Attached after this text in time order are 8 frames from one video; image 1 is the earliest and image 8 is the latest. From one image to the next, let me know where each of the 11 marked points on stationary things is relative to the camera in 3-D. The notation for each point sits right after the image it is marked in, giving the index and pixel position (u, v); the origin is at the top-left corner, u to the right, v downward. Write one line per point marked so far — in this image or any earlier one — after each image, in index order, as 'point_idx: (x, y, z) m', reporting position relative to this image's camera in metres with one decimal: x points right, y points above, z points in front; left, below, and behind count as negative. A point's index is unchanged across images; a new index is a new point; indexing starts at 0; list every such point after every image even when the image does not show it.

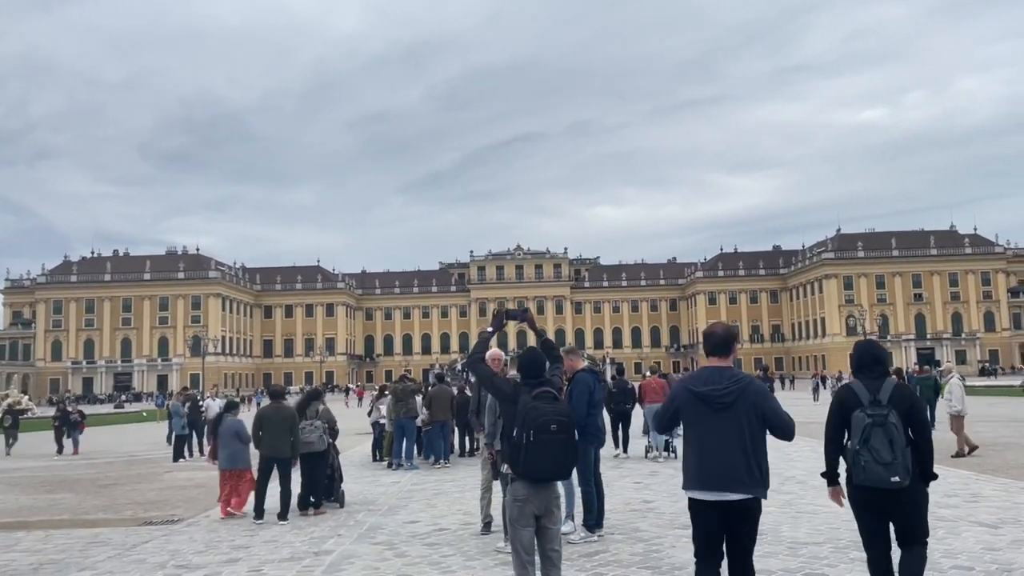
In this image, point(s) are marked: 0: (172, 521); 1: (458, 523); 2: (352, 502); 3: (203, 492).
0: (-4.5, -3.1, +11.0) m
1: (-0.6, -2.6, +9.1) m
2: (-2.2, -3.0, +11.4) m
3: (-5.1, -3.4, +14.0) m
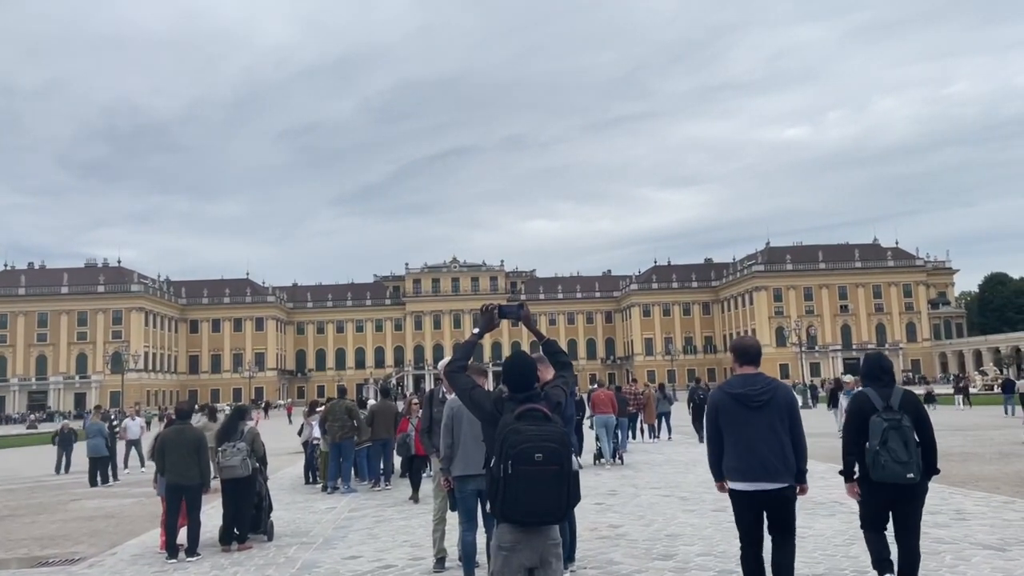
0: (-5.1, -3.1, +9.5) m
1: (-1.0, -2.6, +8.0) m
2: (-2.8, -3.0, +10.2) m
3: (-5.9, -3.5, +12.5) m
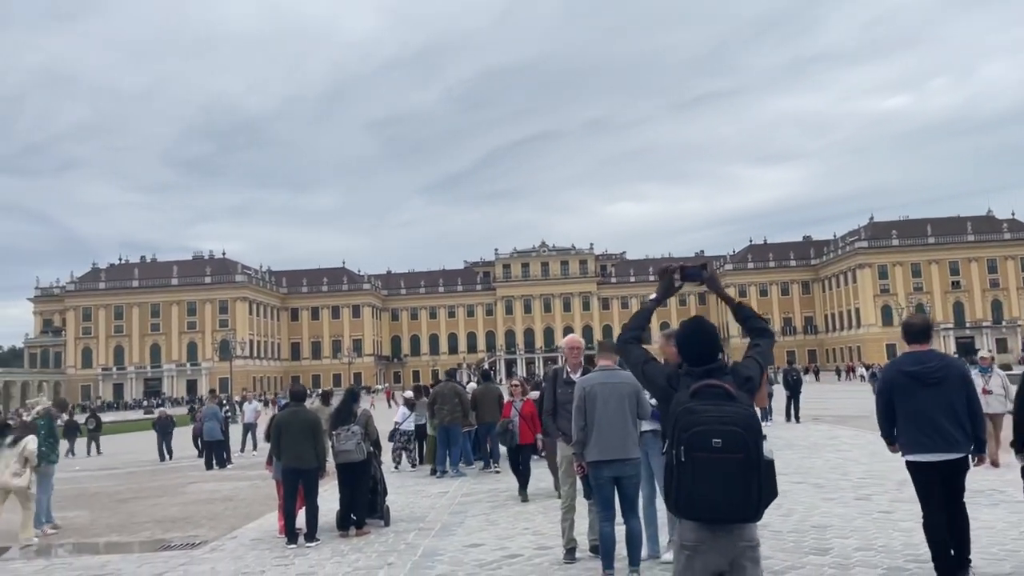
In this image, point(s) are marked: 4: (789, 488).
0: (-3.7, -2.9, +9.5) m
1: (+0.2, -2.4, +7.6) m
2: (-1.3, -2.8, +9.9) m
3: (-4.2, -3.3, +12.6) m
4: (+3.4, -2.5, +10.3) m
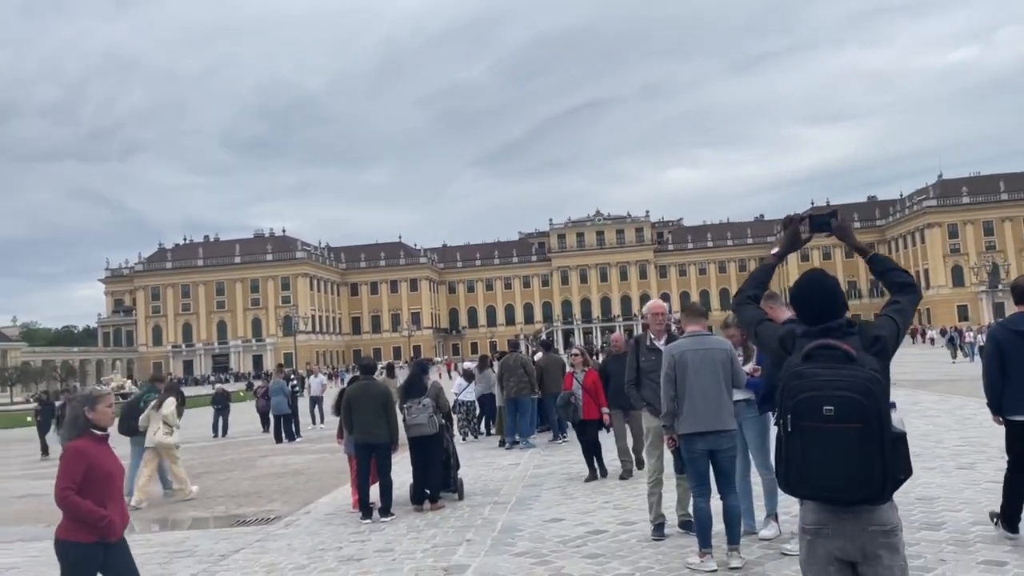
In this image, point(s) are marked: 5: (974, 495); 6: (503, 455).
0: (-2.8, -2.6, +9.5) m
1: (+0.9, -2.0, +7.2) m
2: (-0.5, -2.4, +9.7) m
3: (-3.1, -2.9, +12.6) m
4: (+4.3, -2.0, +9.8) m
5: (+4.0, -1.8, +7.2) m
6: (-0.1, -2.6, +12.9) m
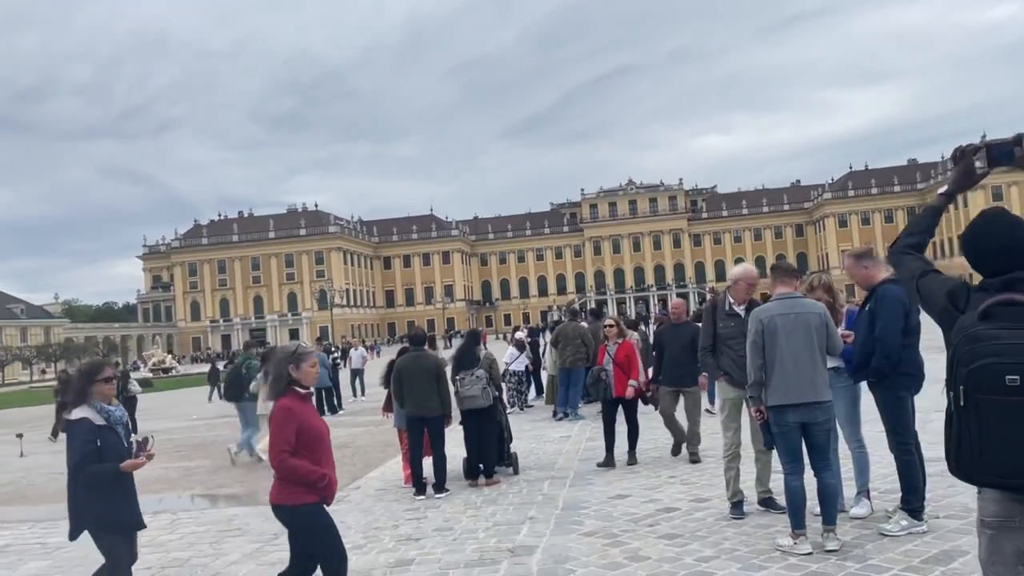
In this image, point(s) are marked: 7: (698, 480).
0: (-2.2, -2.3, +9.2) m
1: (+1.5, -1.7, +6.8) m
2: (+0.2, -2.0, +9.3) m
3: (-2.4, -2.5, +12.3) m
4: (+5.0, -1.5, +9.2) m
5: (+4.5, -1.4, +6.6) m
6: (+0.6, -2.1, +12.5) m
7: (+1.7, -1.7, +7.5) m
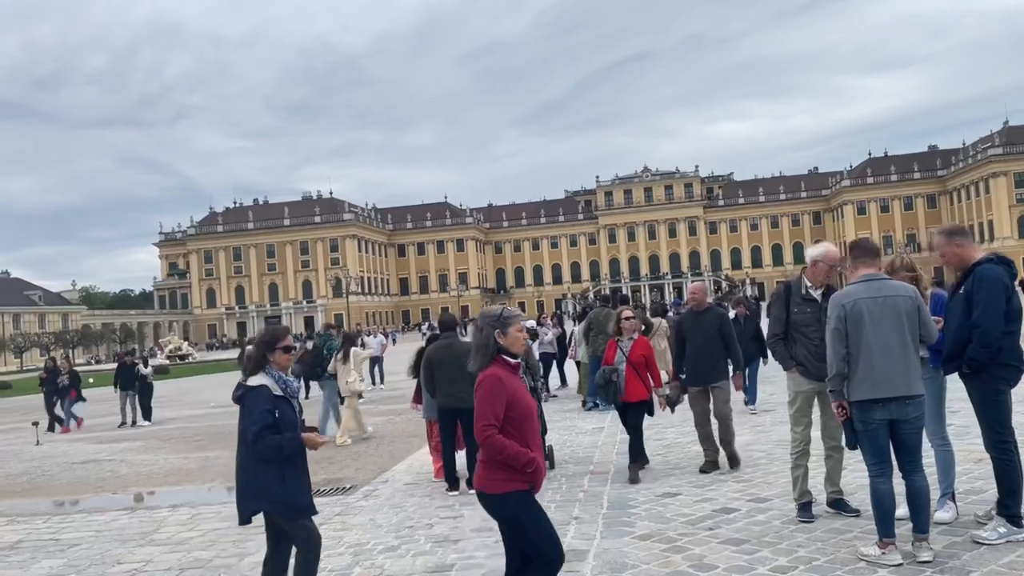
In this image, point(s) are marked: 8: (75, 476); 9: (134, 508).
0: (-1.8, -2.1, +8.8) m
1: (+1.8, -1.6, +6.3) m
2: (+0.5, -1.8, +8.9) m
3: (-1.9, -2.2, +11.9) m
4: (+5.3, -1.4, +8.6) m
5: (+4.8, -1.3, +6.0) m
6: (+1.0, -1.9, +12.0) m
7: (+2.0, -1.6, +7.0) m
8: (-5.9, -2.5, +11.3) m
9: (-4.0, -2.3, +8.8) m
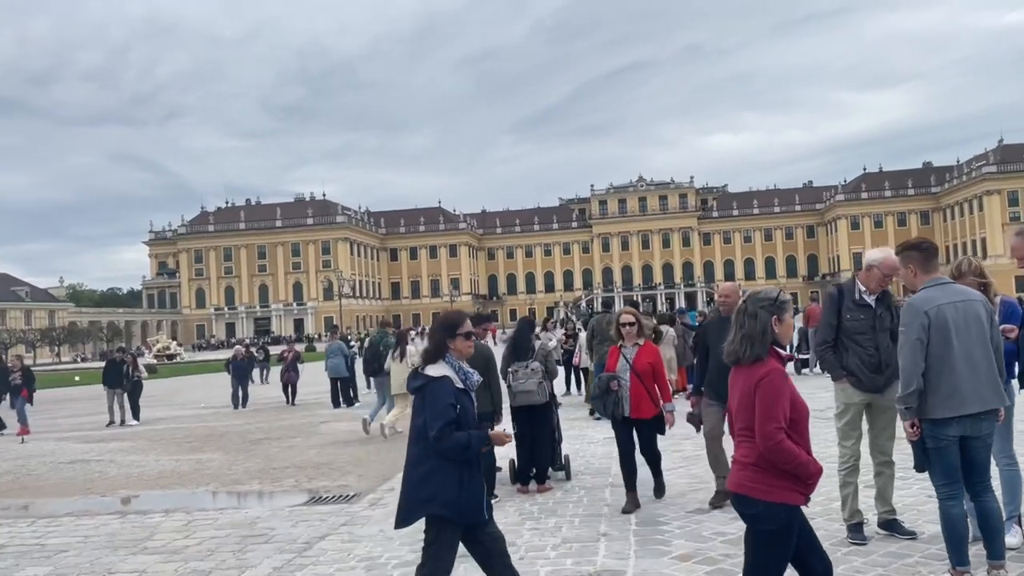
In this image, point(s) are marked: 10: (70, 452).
0: (-1.7, -2.1, +8.3) m
1: (+2.0, -1.6, +5.9) m
2: (+0.7, -1.9, +8.4) m
3: (-1.8, -2.2, +11.4) m
4: (+5.5, -1.5, +8.3) m
5: (+5.0, -1.4, +5.7) m
6: (+1.1, -1.9, +11.6) m
7: (+2.2, -1.6, +6.6) m
8: (-5.8, -2.4, +10.8) m
9: (-3.9, -2.2, +8.3) m
10: (-6.9, -2.6, +12.9) m
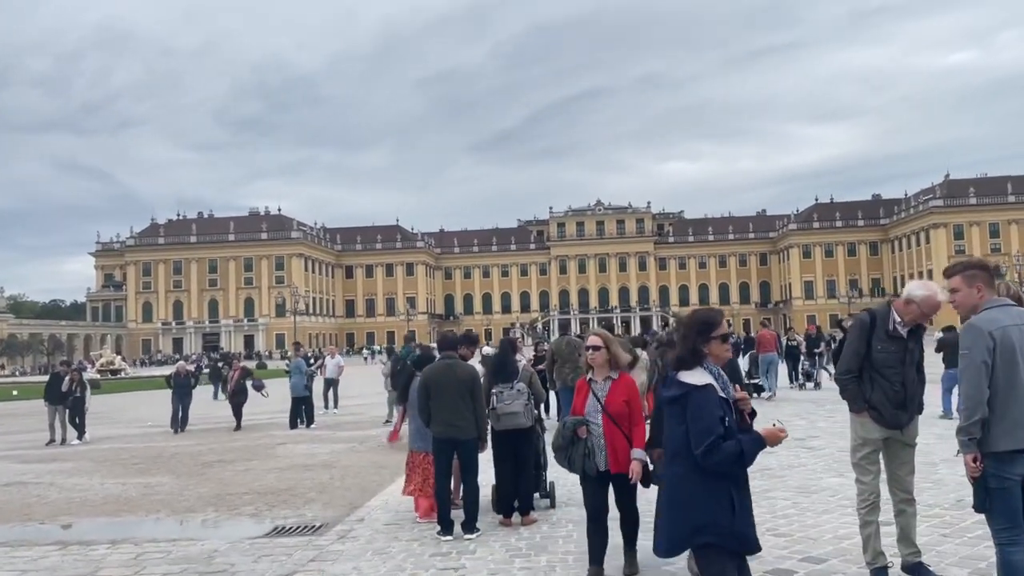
0: (-1.9, -2.2, +7.7) m
1: (+1.9, -1.8, +5.5) m
2: (+0.5, -2.1, +8.0) m
3: (-2.2, -2.4, +10.8) m
4: (+5.3, -1.8, +8.0) m
5: (+5.0, -1.6, +5.4) m
6: (+0.8, -2.2, +11.1) m
7: (+2.1, -1.8, +6.2) m
8: (-6.2, -2.5, +9.9) m
9: (-4.1, -2.3, +7.6) m
10: (-7.3, -2.7, +12.0) m
